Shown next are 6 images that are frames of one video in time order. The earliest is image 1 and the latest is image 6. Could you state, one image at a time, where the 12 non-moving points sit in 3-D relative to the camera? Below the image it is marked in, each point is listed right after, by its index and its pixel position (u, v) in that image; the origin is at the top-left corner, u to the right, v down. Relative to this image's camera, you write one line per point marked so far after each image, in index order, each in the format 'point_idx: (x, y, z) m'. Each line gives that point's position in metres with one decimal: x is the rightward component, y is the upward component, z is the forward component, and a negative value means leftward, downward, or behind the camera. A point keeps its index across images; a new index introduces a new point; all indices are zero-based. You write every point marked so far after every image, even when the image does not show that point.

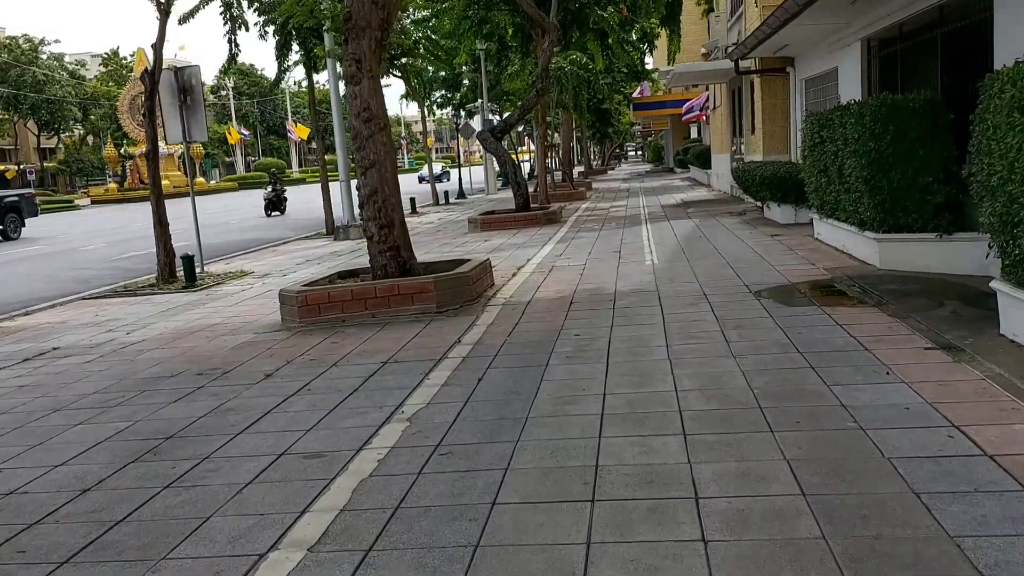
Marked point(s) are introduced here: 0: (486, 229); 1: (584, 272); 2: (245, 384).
0: (-0.5, +1.3, +19.2) m
1: (+0.9, +0.2, +11.0) m
2: (-2.0, -0.7, +6.8) m
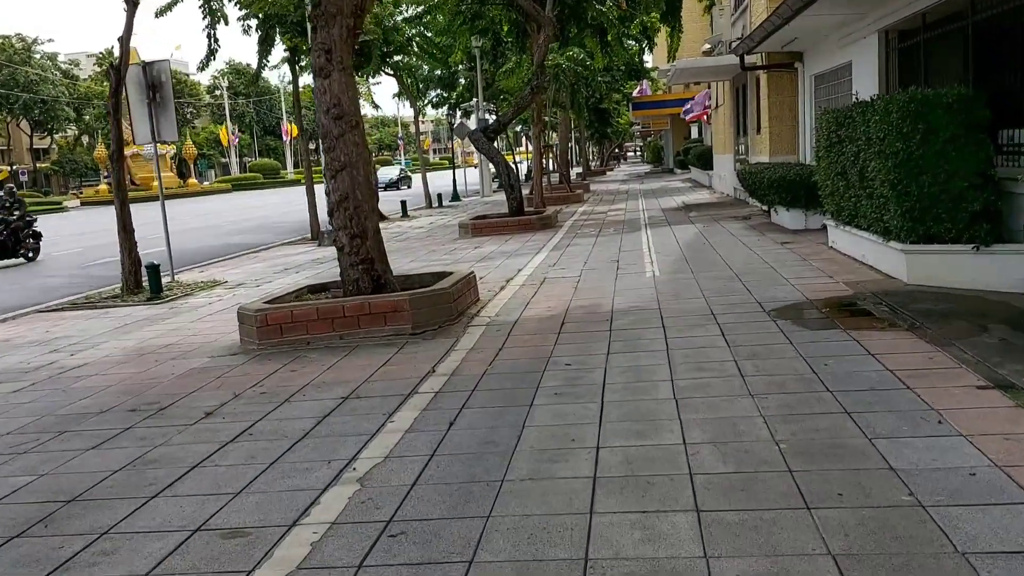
0: (-0.7, +1.1, +18.2) m
1: (+0.8, 0.0, +10.1) m
2: (-2.2, -0.9, +5.8) m
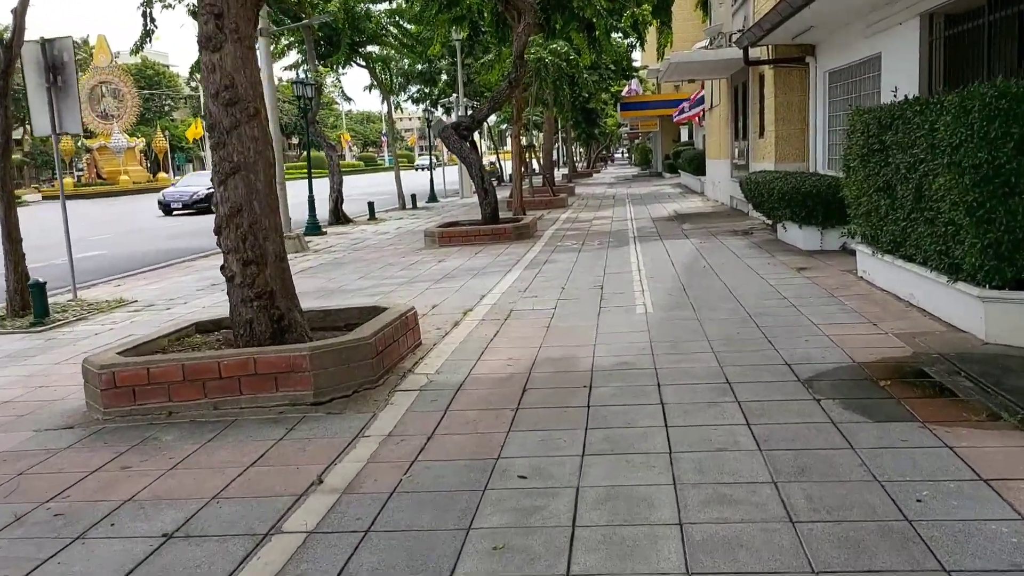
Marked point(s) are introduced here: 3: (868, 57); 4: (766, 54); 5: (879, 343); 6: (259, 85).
0: (-1.2, +0.8, +16.1) m
1: (+0.4, -0.3, +7.9) m
2: (-2.5, -1.2, +3.7) m
3: (+4.7, +3.0, +11.7) m
4: (+4.5, +4.1, +15.6) m
5: (+2.7, -0.4, +6.4) m
6: (-1.9, +1.5, +6.7) m
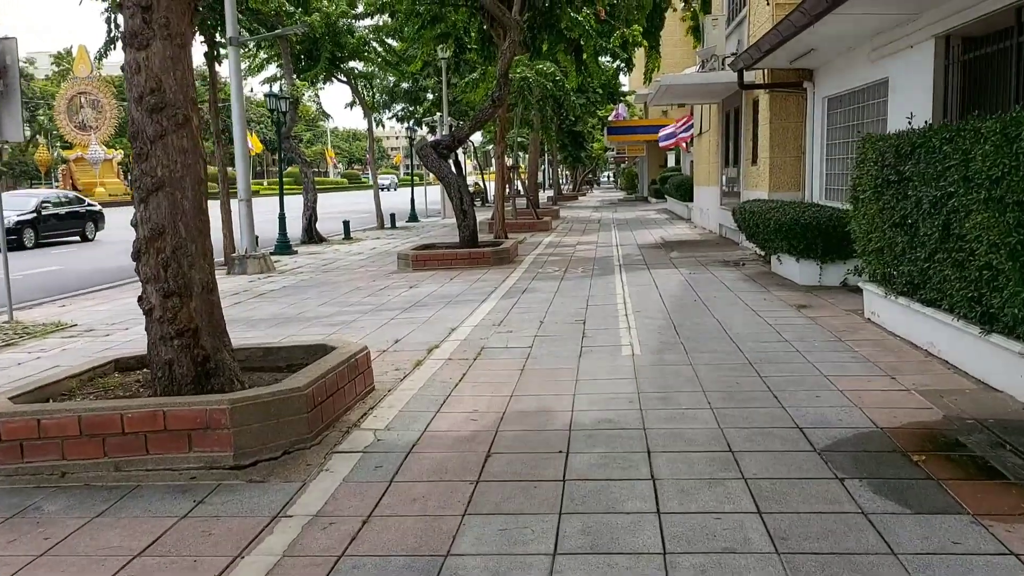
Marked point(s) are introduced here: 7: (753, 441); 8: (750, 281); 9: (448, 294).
0: (-1.6, +0.3, +15.2) m
1: (+0.1, -0.6, +7.0) m
2: (-2.7, -1.3, +2.7) m
3: (+4.5, +2.6, +11.0) m
4: (+4.2, +3.5, +14.8) m
5: (+2.4, -0.7, +5.6) m
6: (-2.1, +1.3, +5.8) m
7: (+1.3, -0.8, +4.8) m
8: (+3.1, +0.1, +11.7) m
9: (-0.9, -0.1, +11.9) m
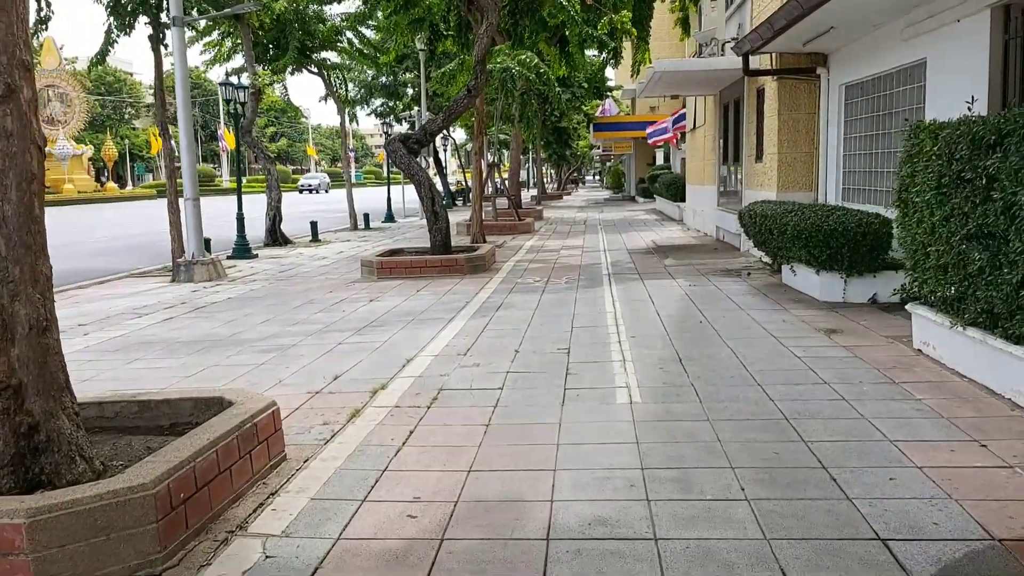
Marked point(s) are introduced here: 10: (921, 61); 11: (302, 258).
0: (-1.9, +0.2, +13.5) m
1: (-0.1, -0.8, +5.4) m
2: (-2.9, -1.5, +1.0) m
3: (+4.2, +2.4, +9.5) m
4: (+3.8, +3.4, +13.3) m
5: (+2.2, -0.9, +4.0) m
6: (-2.3, +1.1, +4.1) m
7: (+1.1, -1.0, +3.3) m
8: (+2.8, -0.1, +10.1) m
9: (-1.2, -0.3, +10.3) m
10: (+4.2, +2.3, +9.1) m
11: (-4.2, +0.6, +17.8) m
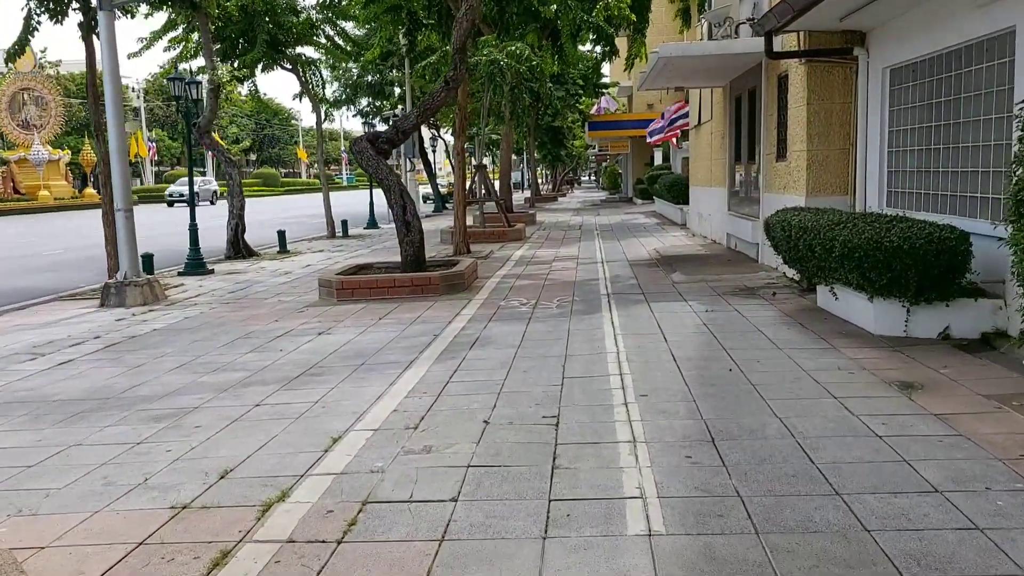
0: (-2.2, -0.1, +11.6) m
1: (-0.3, -1.1, +3.5) m
2: (-3.0, -1.8, -0.9) m
3: (+4.0, +2.1, +7.5) m
4: (+3.6, +3.1, +11.4) m
5: (+2.1, -1.2, +2.0) m
6: (-2.5, +0.8, +2.2) m
7: (+0.9, -1.3, +1.3) m
8: (+2.6, -0.3, +8.2) m
9: (-1.4, -0.6, +8.3) m
10: (+3.9, +2.1, +7.1) m
11: (-4.4, +0.2, +15.8) m
